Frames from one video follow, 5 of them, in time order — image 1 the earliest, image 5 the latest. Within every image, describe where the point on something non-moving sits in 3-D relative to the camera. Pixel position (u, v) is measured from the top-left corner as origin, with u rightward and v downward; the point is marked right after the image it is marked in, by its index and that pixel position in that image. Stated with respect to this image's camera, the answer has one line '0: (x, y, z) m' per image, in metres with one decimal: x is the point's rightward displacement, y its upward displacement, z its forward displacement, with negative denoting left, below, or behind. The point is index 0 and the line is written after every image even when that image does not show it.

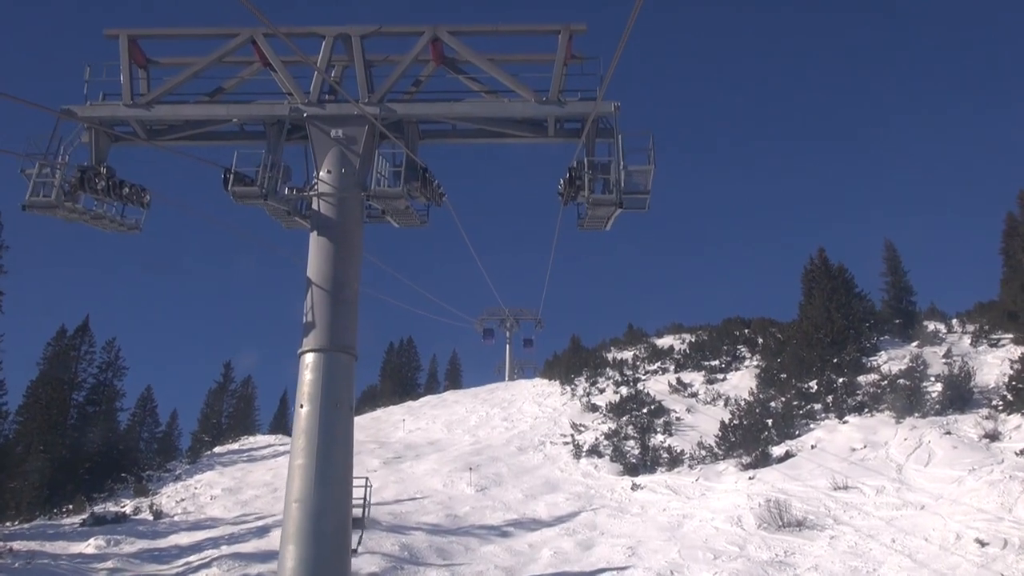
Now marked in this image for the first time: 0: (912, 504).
0: (+8.0, -4.3, +18.0) m
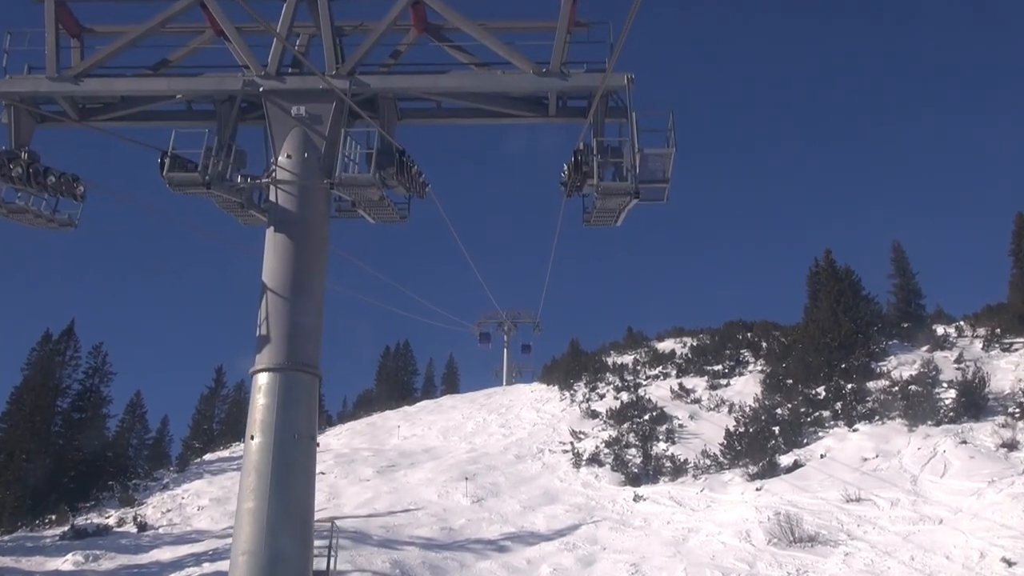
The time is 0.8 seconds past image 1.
0: (+7.9, -4.3, +17.1) m
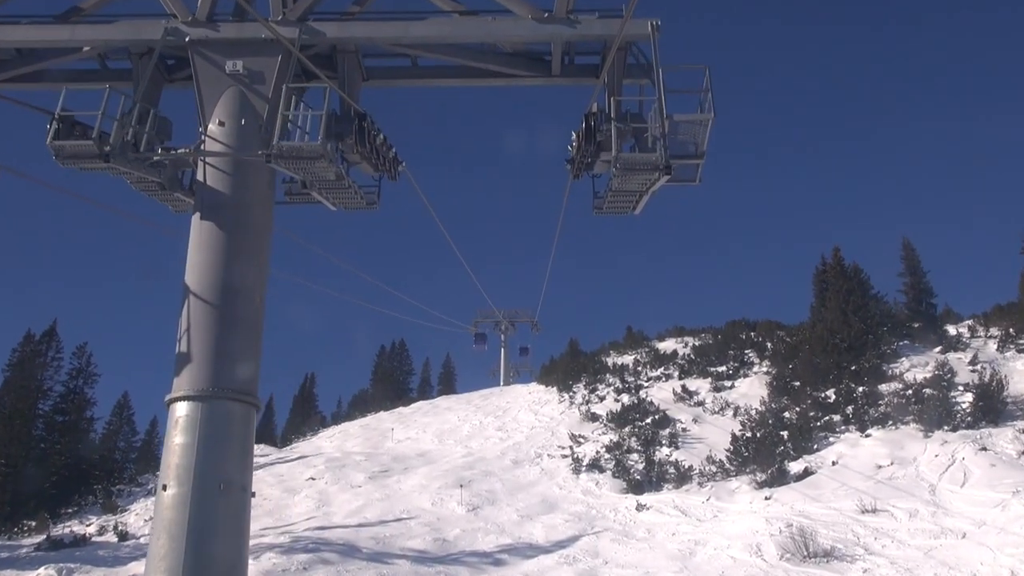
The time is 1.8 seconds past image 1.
0: (+7.8, -4.3, +16.1) m
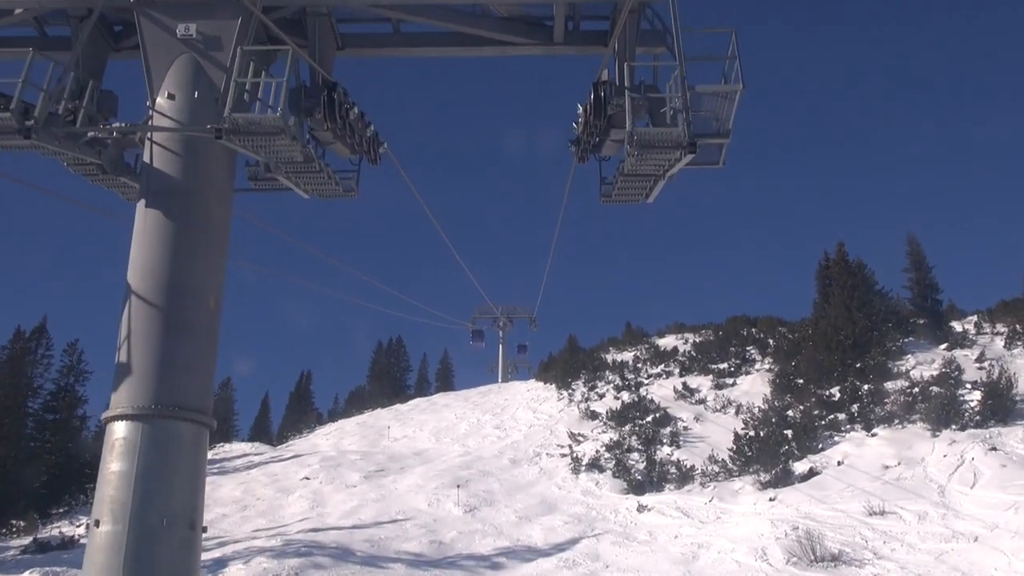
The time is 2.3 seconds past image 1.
0: (+7.8, -4.3, +15.6) m
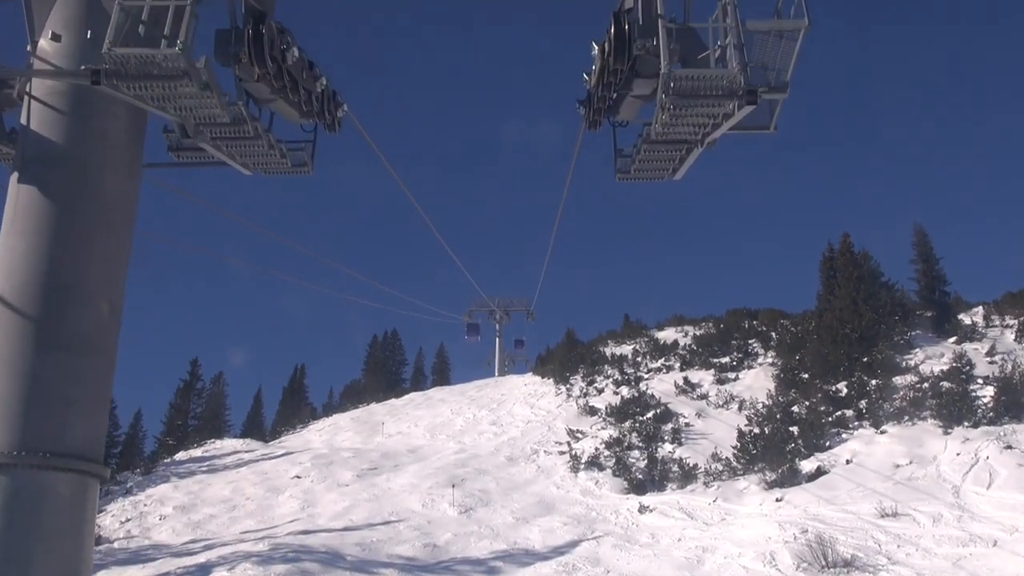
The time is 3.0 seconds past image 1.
0: (+7.8, -4.1, +14.9) m
